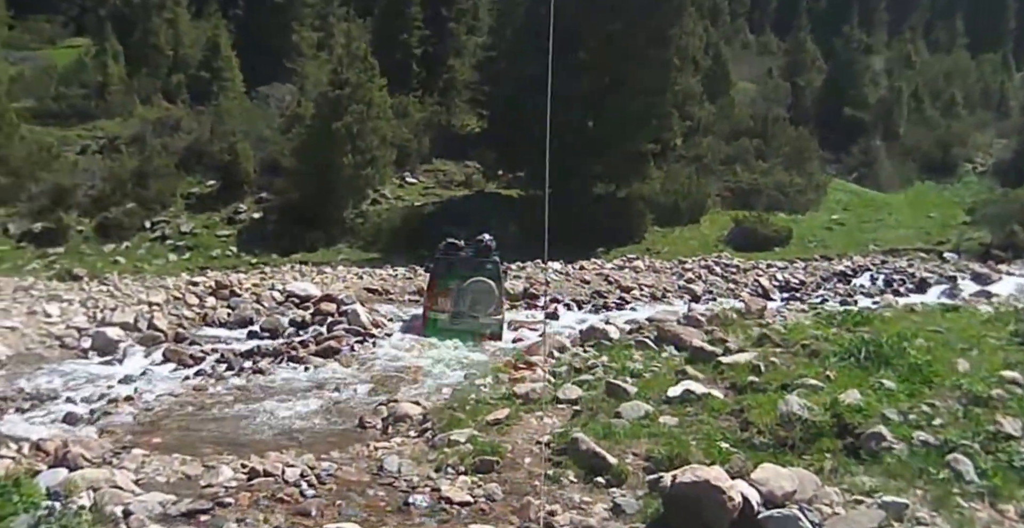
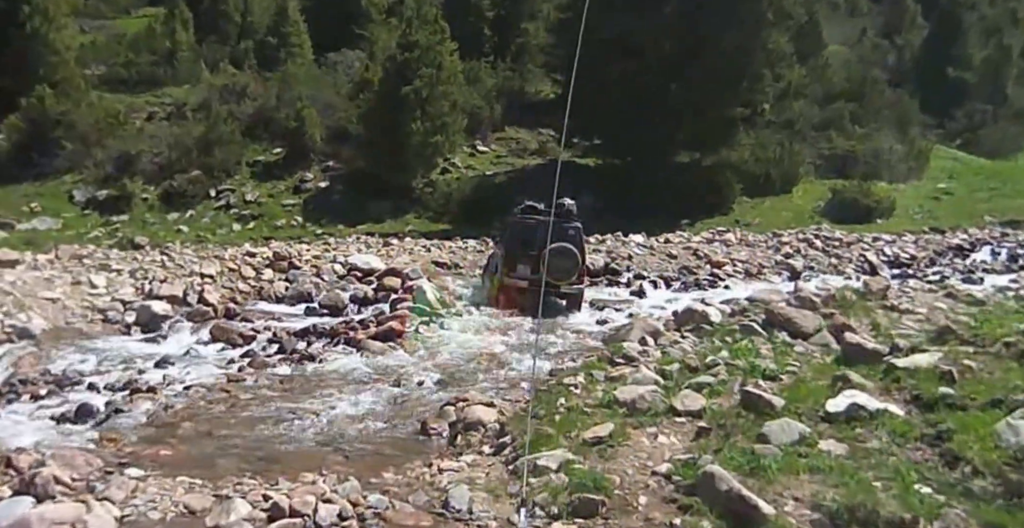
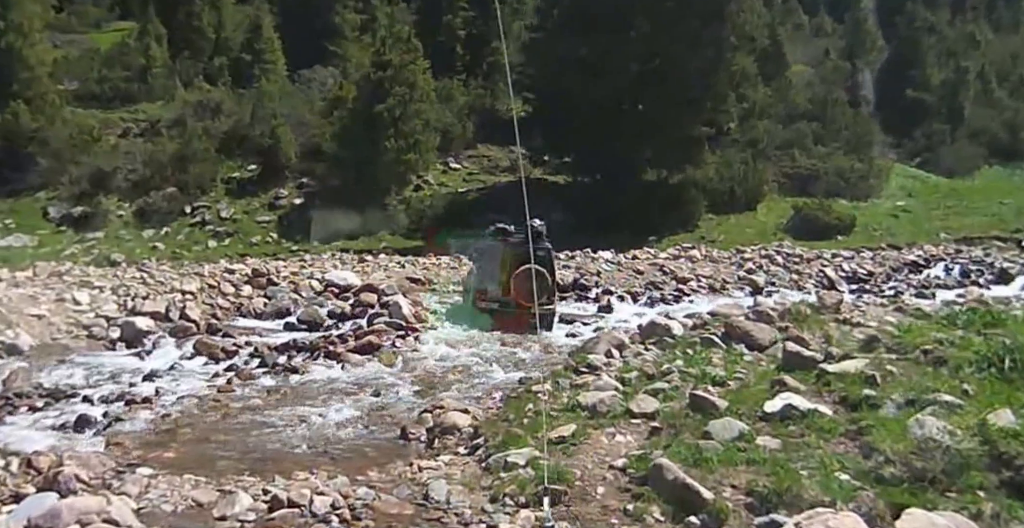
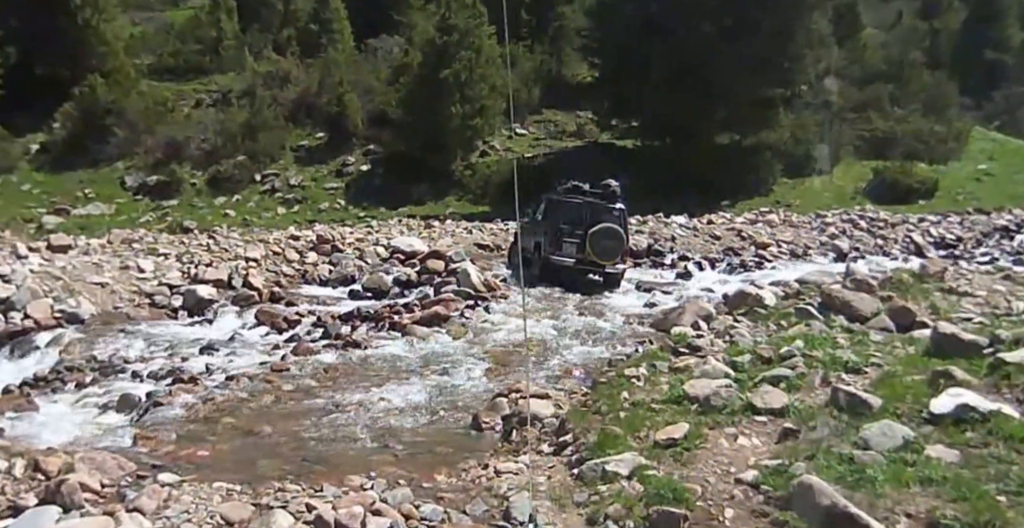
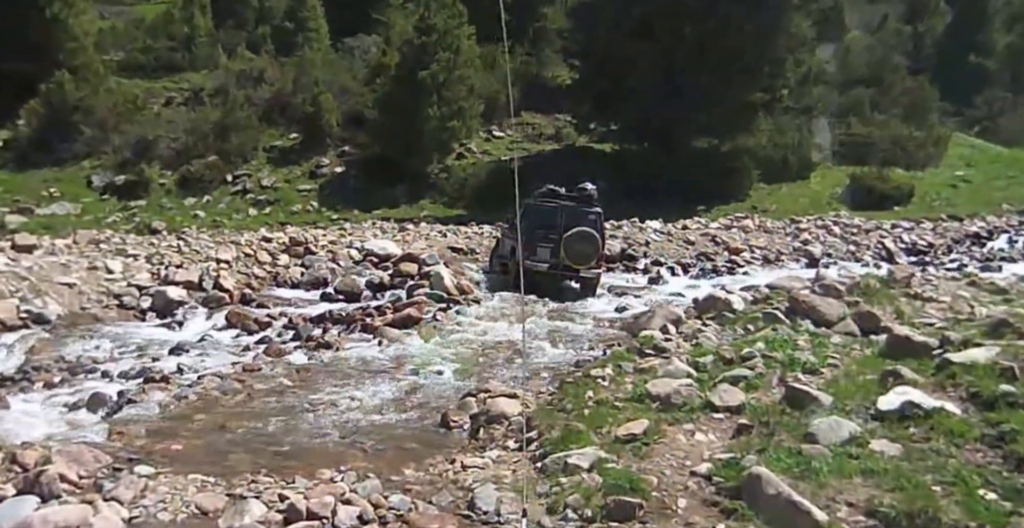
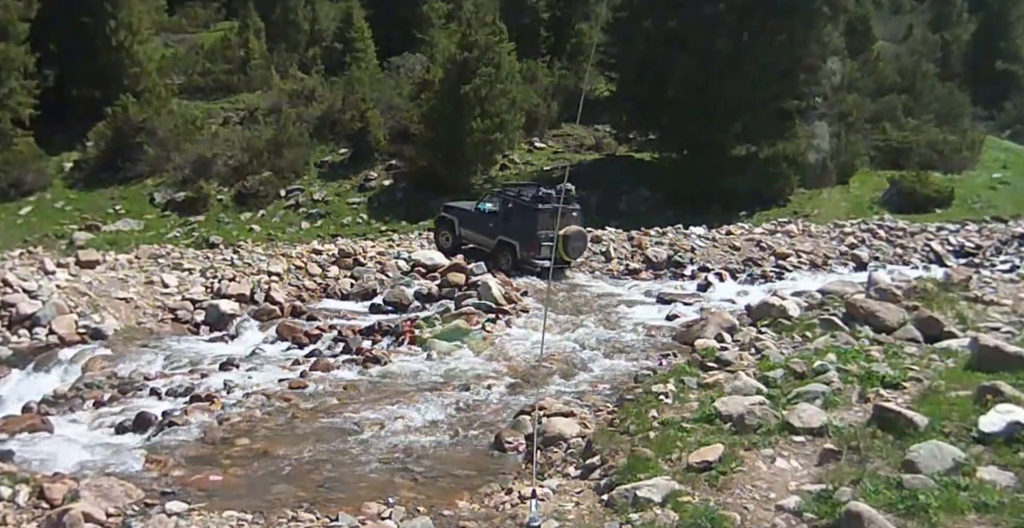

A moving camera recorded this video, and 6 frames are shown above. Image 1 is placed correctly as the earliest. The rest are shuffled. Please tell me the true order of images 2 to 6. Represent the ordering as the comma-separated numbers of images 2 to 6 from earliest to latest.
3, 2, 5, 4, 6
